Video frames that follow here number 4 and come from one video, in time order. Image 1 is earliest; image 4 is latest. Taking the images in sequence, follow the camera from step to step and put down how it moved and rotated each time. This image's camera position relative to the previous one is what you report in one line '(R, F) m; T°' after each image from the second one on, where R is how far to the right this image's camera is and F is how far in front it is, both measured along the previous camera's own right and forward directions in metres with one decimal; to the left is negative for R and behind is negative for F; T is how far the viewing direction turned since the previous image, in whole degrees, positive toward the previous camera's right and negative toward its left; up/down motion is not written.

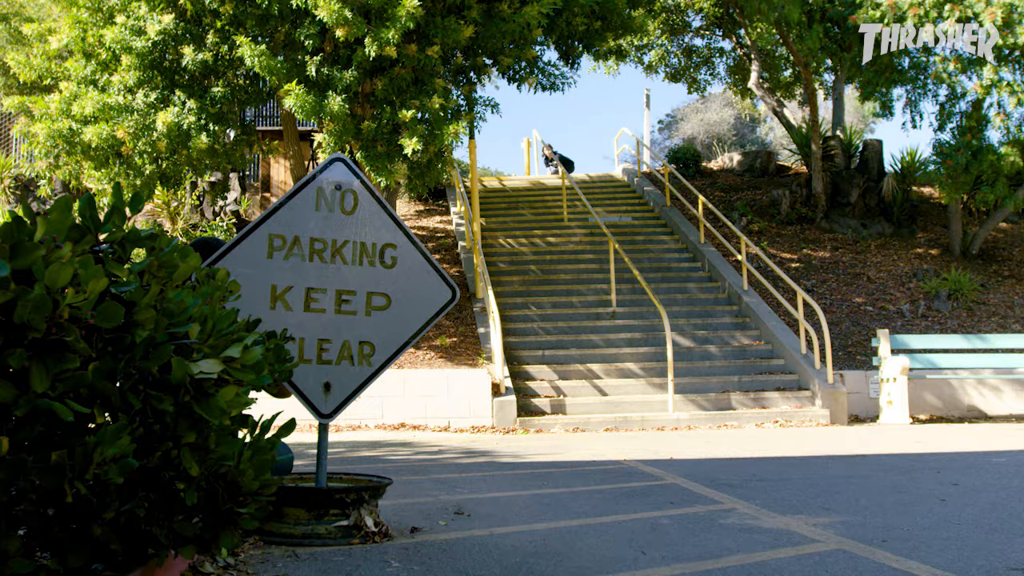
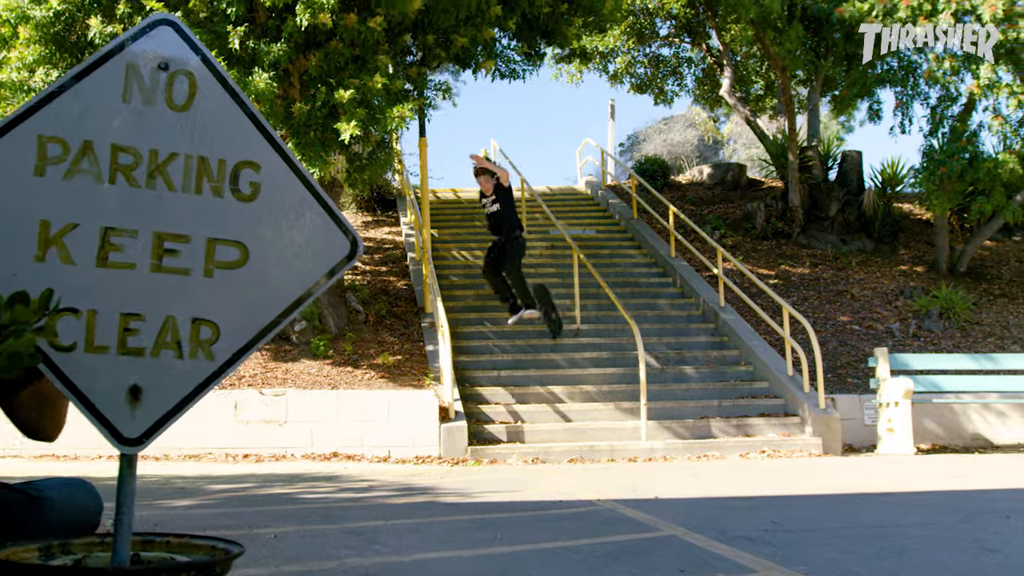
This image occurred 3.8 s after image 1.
(+0.1, +1.6) m; +2°
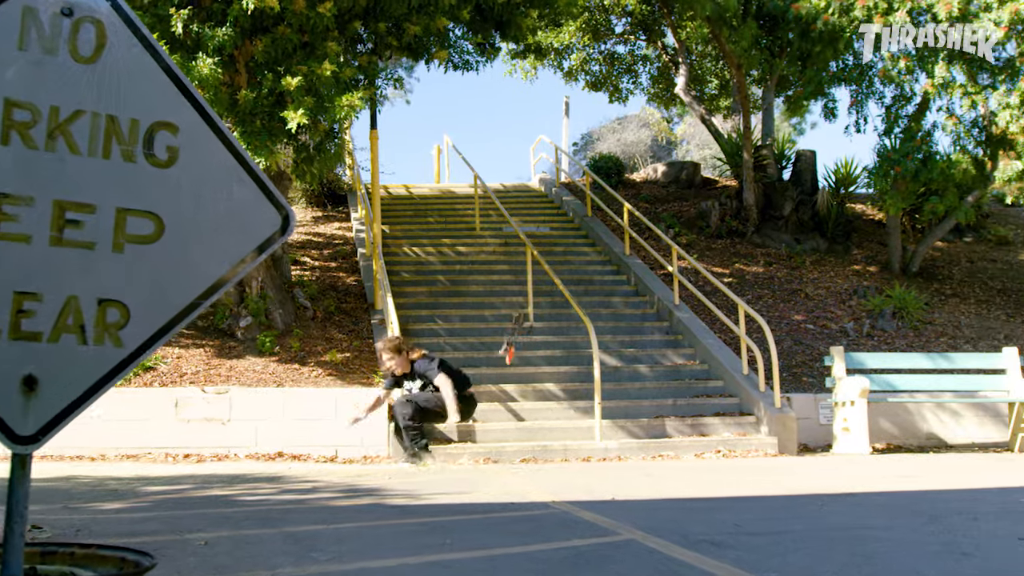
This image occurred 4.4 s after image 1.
(0.0, +0.3) m; +2°
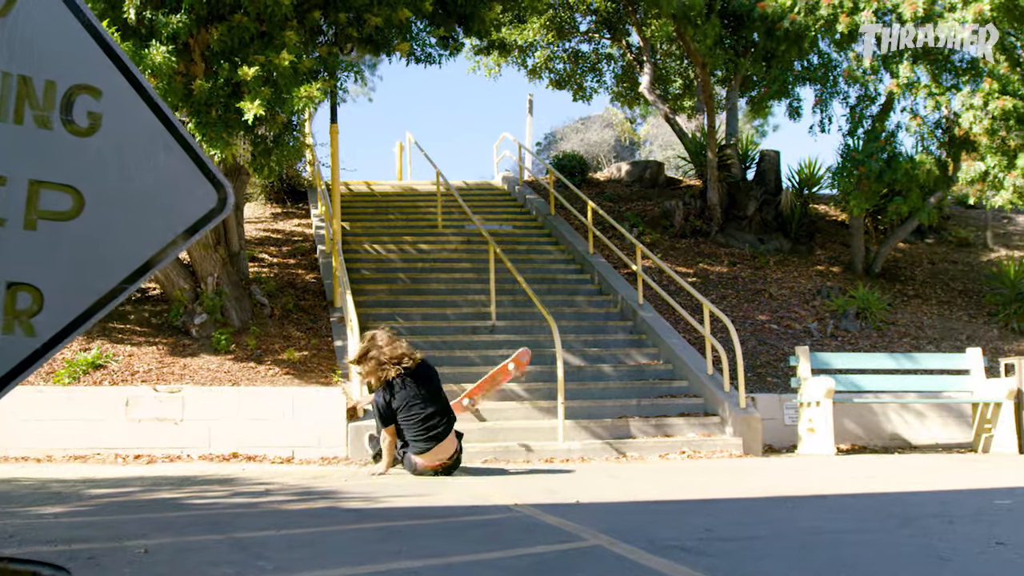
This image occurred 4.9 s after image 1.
(0.0, +0.2) m; +2°
